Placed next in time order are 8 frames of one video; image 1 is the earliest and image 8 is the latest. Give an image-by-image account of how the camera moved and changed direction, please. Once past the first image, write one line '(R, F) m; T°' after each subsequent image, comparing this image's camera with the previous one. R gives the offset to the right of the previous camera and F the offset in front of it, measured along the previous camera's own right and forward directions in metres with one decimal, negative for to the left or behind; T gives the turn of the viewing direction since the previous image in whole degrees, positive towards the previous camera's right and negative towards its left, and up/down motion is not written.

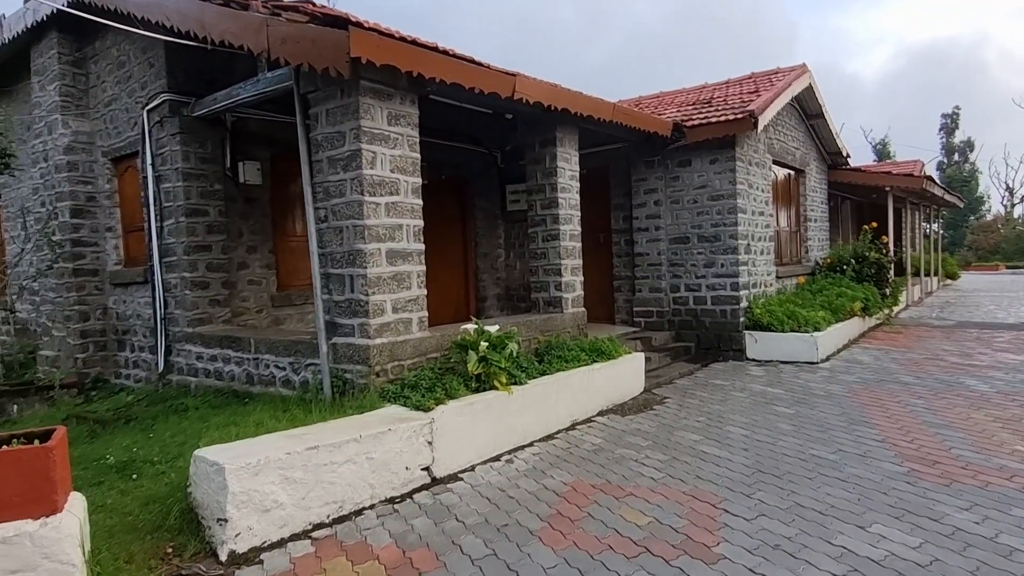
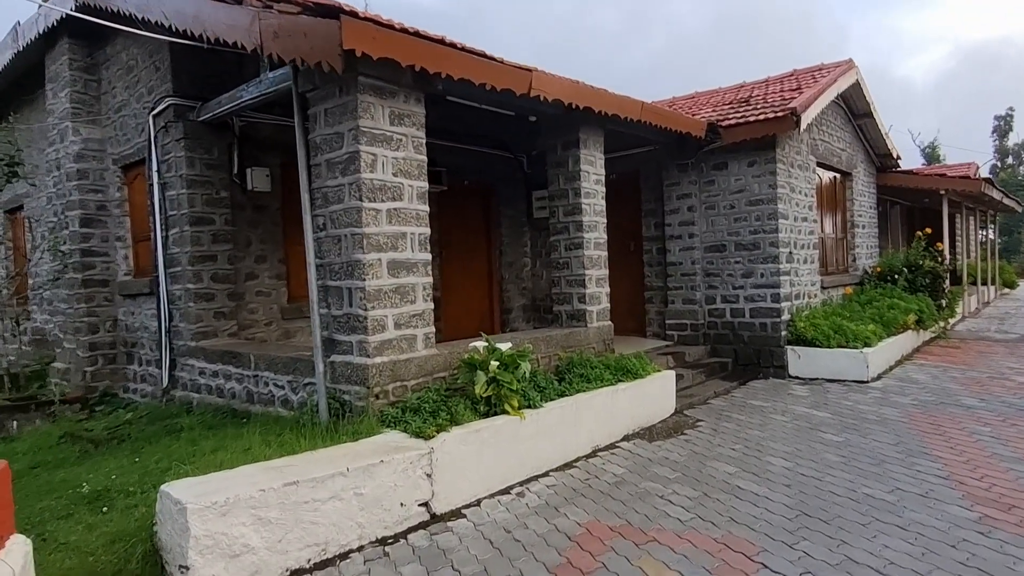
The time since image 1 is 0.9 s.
(+0.1, +0.4) m; -3°
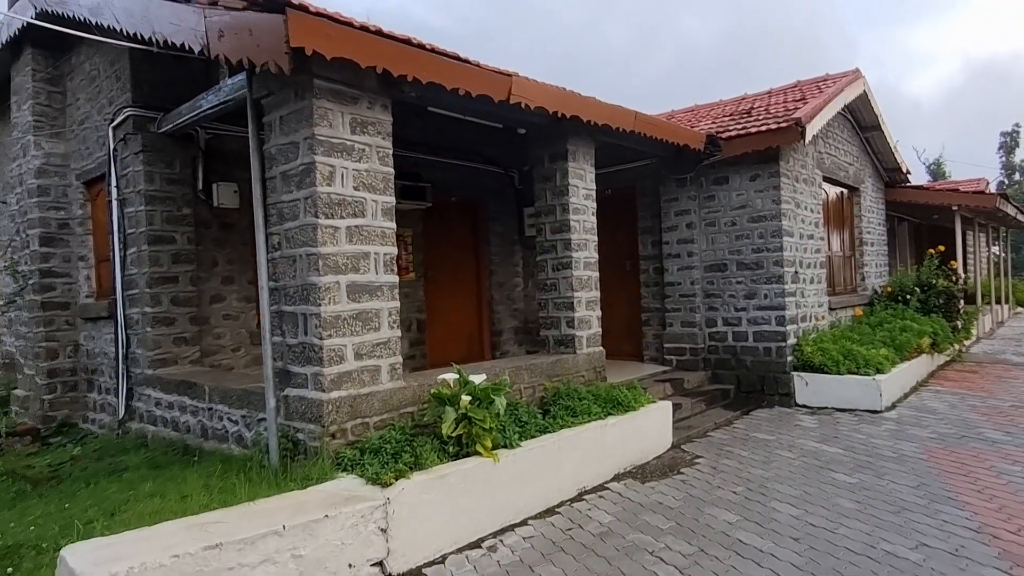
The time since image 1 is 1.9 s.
(+0.2, +0.4) m; 0°
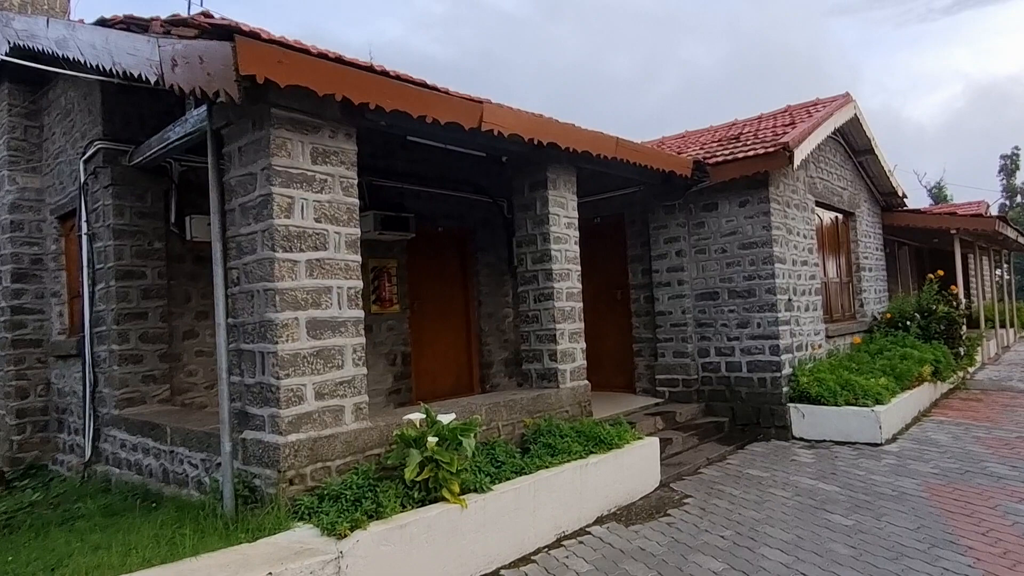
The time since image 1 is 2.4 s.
(+0.2, +0.2) m; 0°
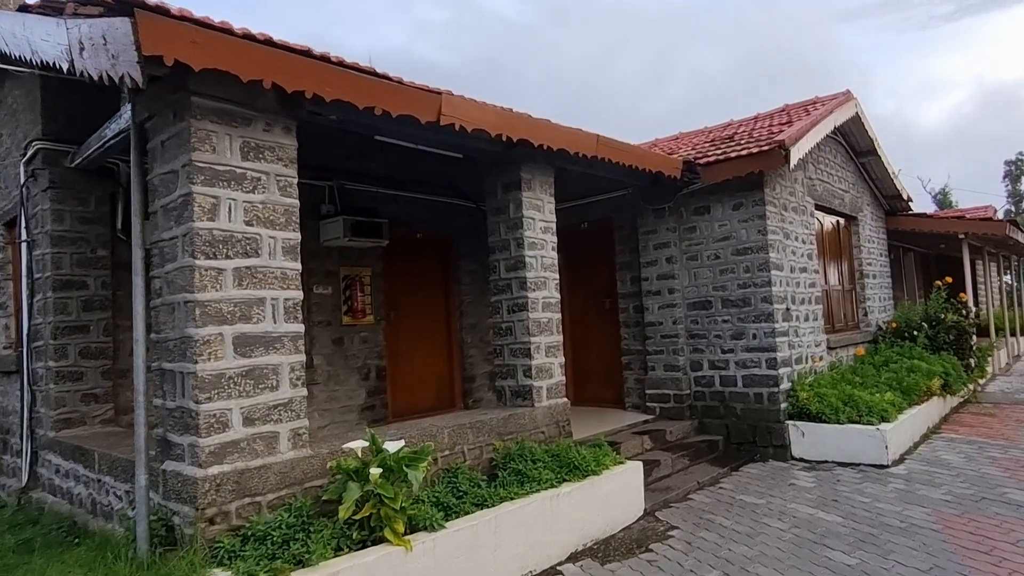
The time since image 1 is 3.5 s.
(+0.2, +0.4) m; 0°
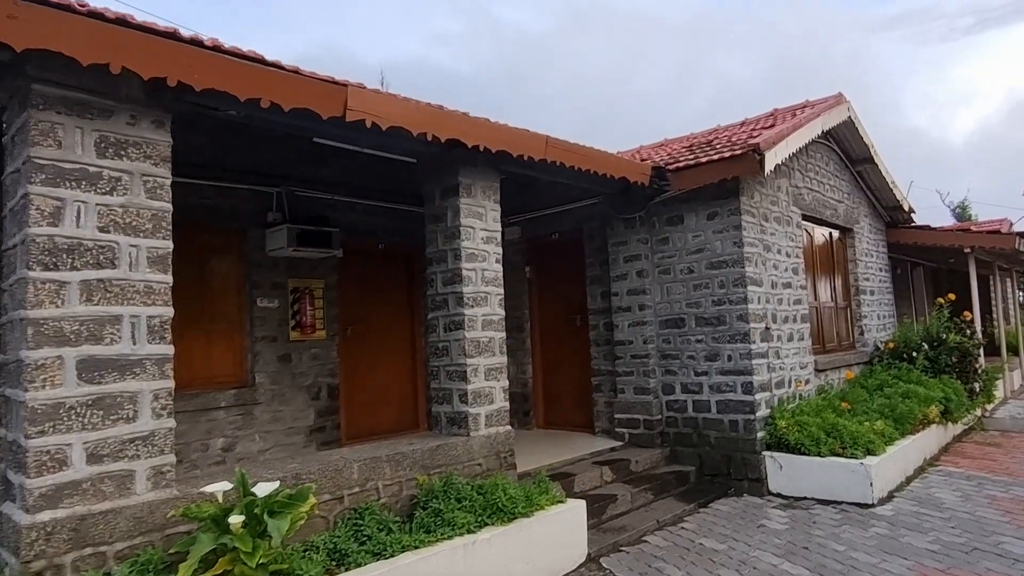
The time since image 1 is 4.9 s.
(+0.5, +0.4) m; -1°
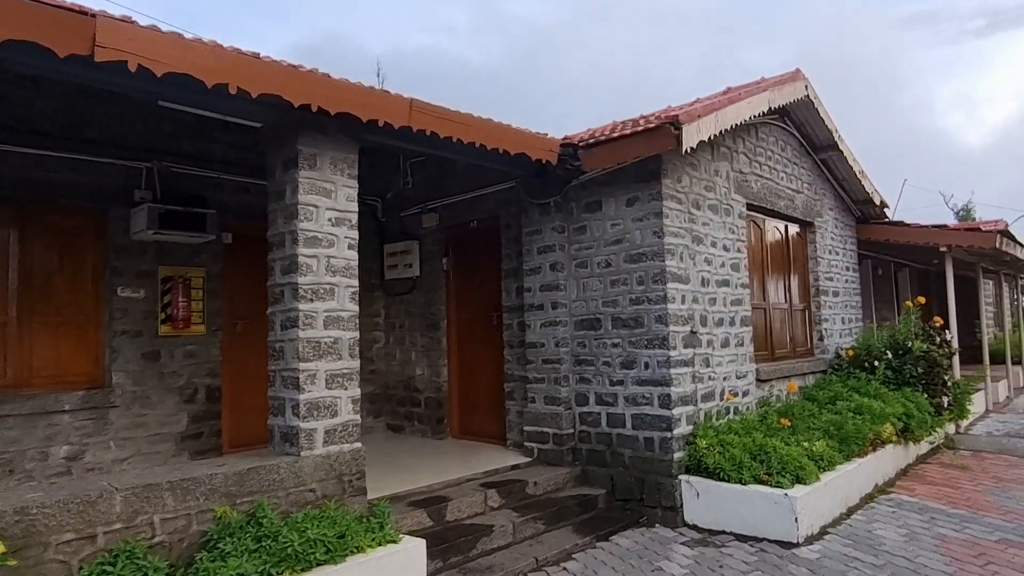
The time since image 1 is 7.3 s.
(+0.8, +0.7) m; -1°
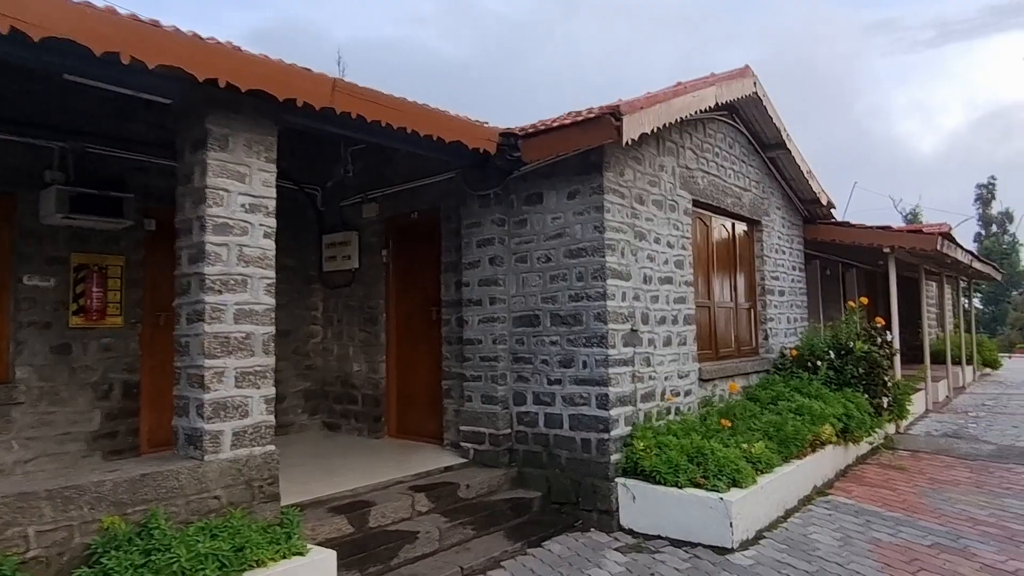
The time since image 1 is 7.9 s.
(+0.2, +0.2) m; +3°
